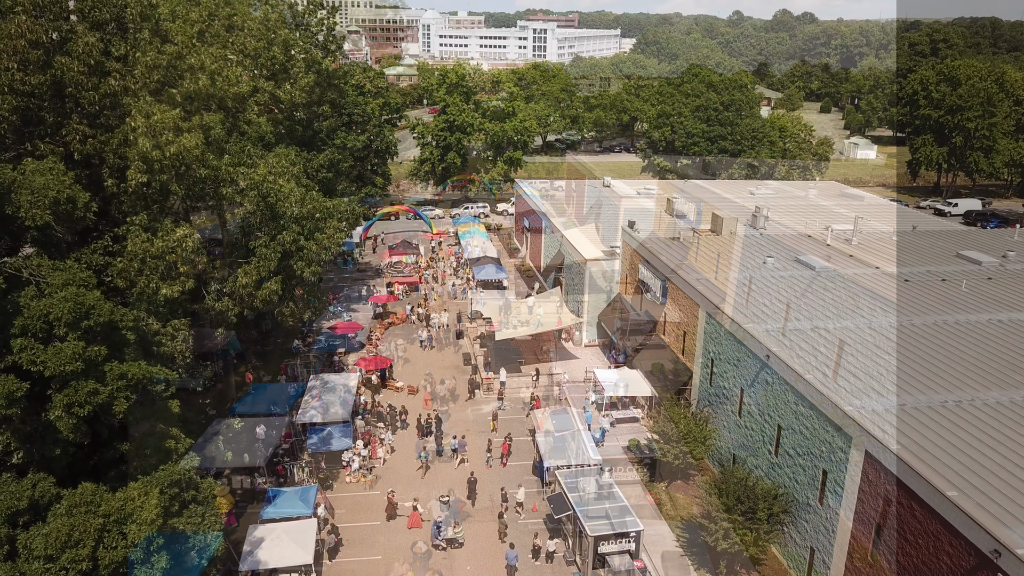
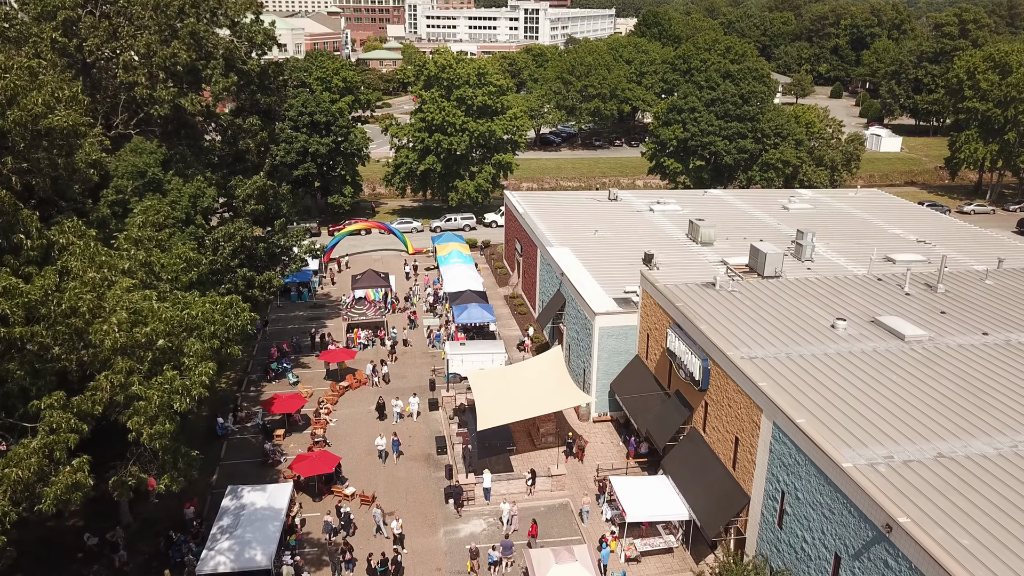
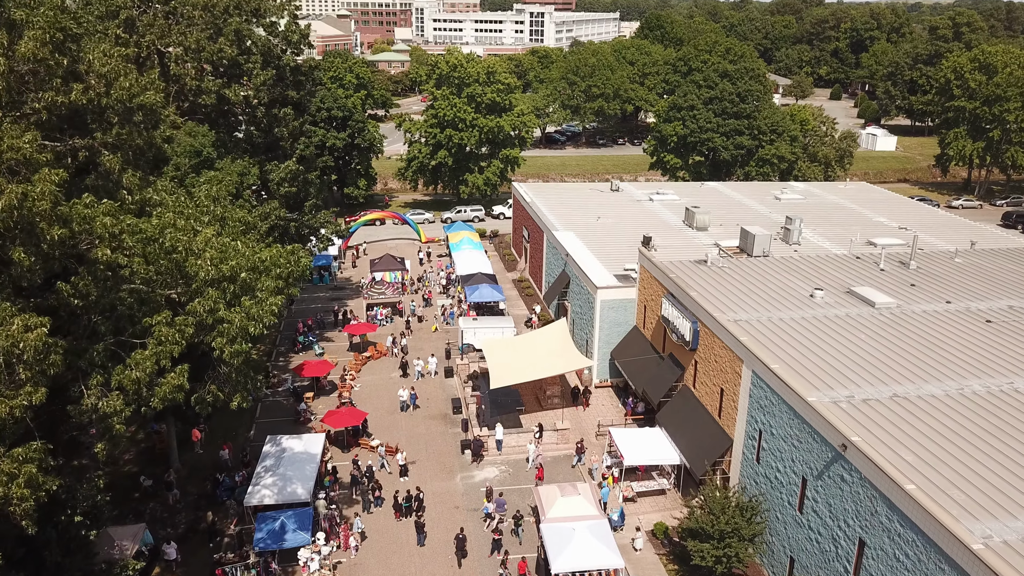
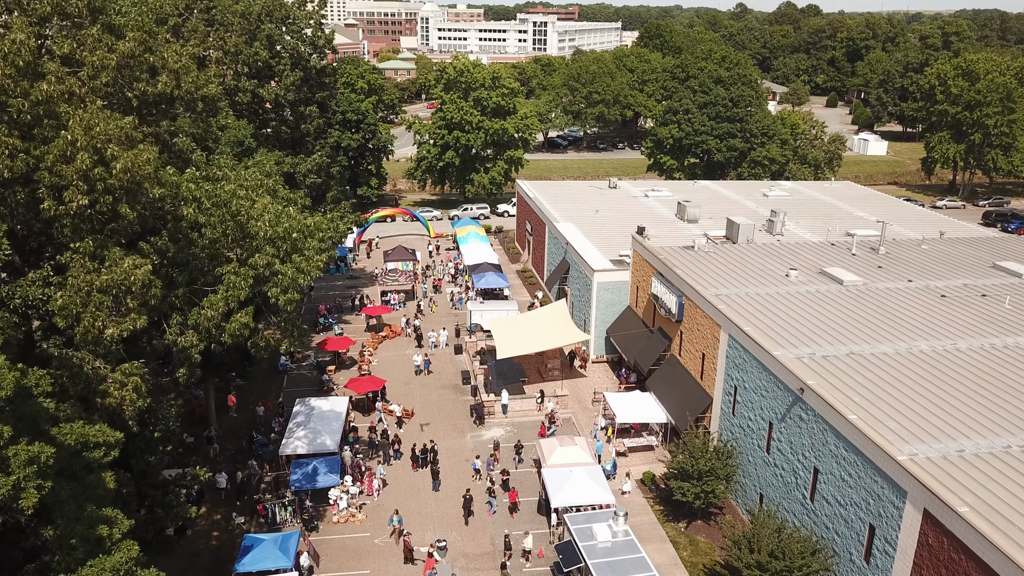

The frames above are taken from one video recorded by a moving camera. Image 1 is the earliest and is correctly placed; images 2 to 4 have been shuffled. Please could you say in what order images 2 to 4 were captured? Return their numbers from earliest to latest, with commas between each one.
4, 3, 2
